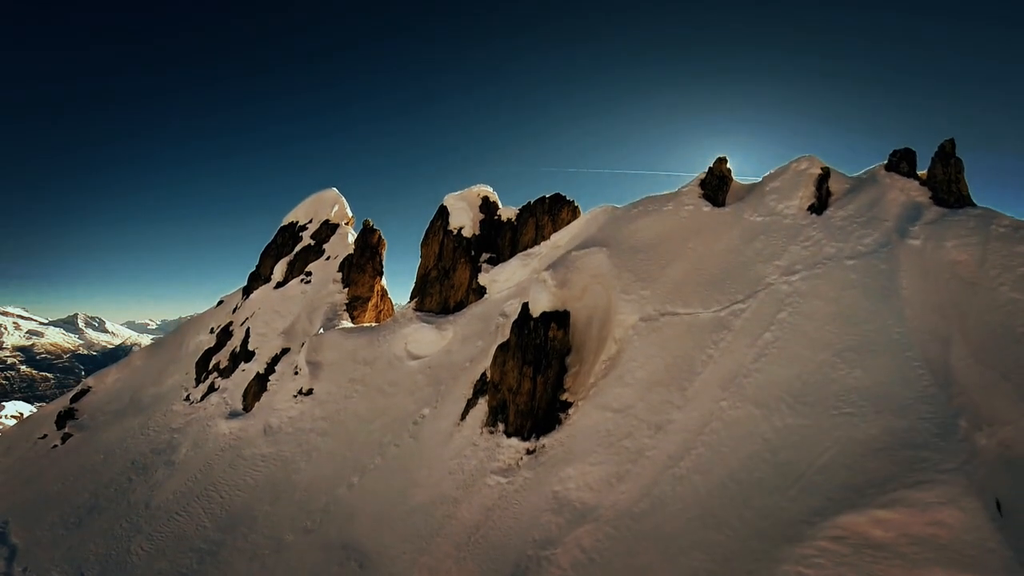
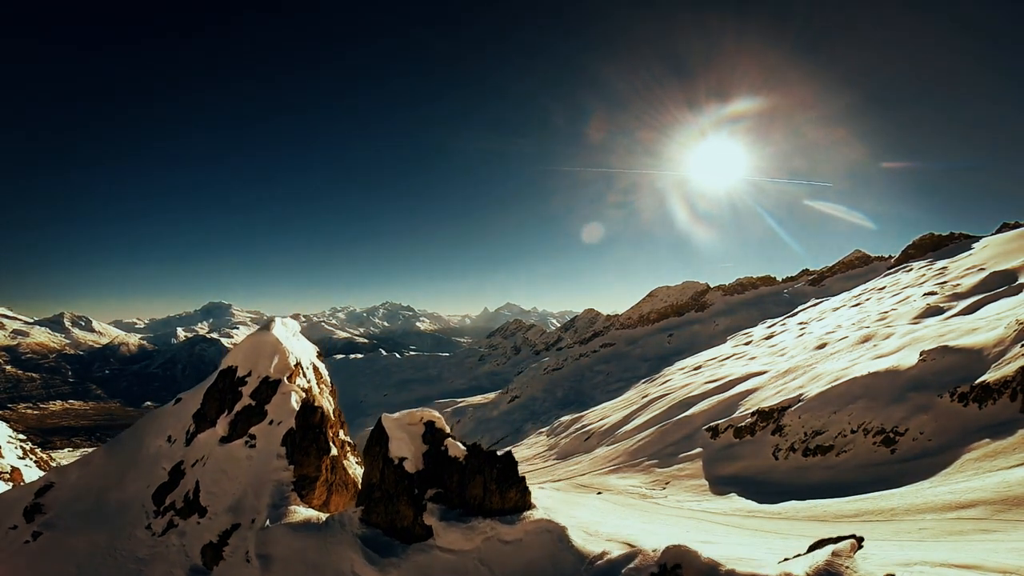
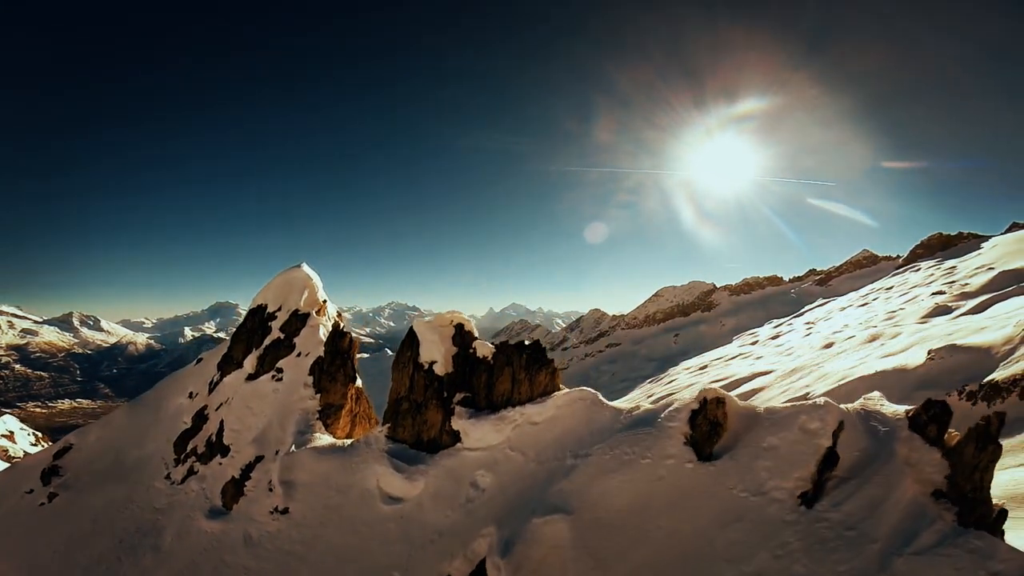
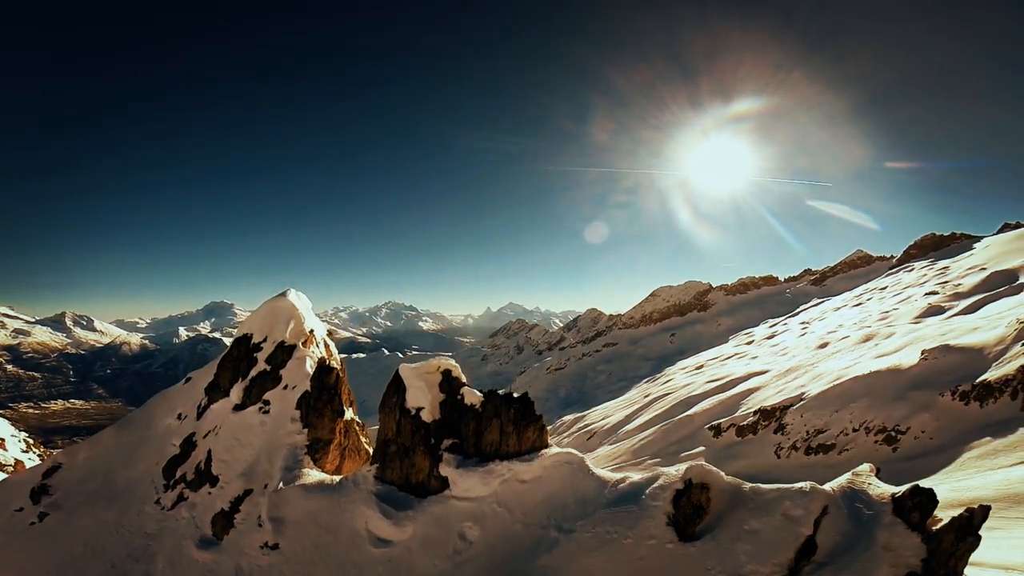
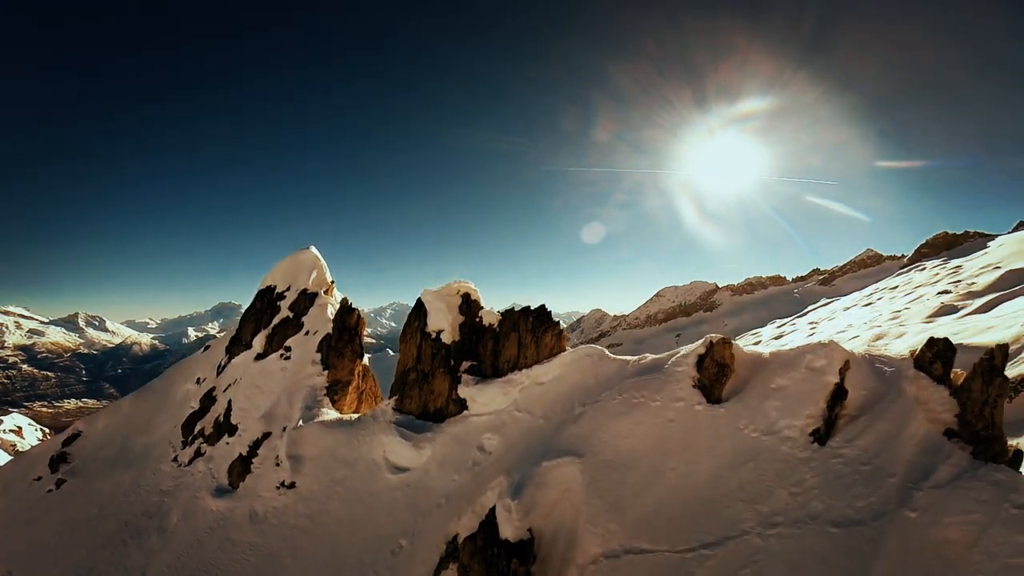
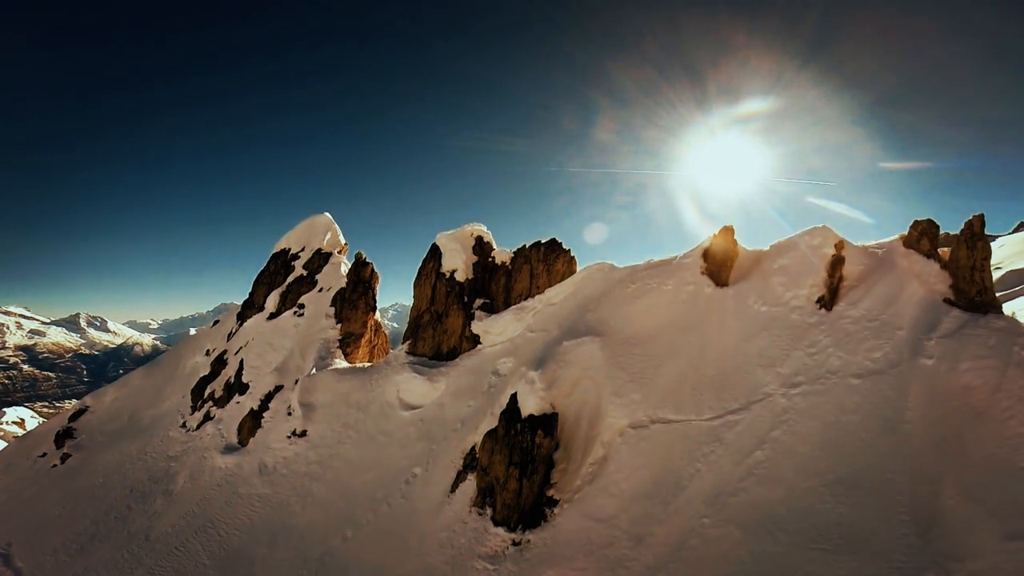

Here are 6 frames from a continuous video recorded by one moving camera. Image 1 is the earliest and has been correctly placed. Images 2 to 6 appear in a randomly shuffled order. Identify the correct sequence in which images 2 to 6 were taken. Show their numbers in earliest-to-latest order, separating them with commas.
6, 5, 3, 4, 2
